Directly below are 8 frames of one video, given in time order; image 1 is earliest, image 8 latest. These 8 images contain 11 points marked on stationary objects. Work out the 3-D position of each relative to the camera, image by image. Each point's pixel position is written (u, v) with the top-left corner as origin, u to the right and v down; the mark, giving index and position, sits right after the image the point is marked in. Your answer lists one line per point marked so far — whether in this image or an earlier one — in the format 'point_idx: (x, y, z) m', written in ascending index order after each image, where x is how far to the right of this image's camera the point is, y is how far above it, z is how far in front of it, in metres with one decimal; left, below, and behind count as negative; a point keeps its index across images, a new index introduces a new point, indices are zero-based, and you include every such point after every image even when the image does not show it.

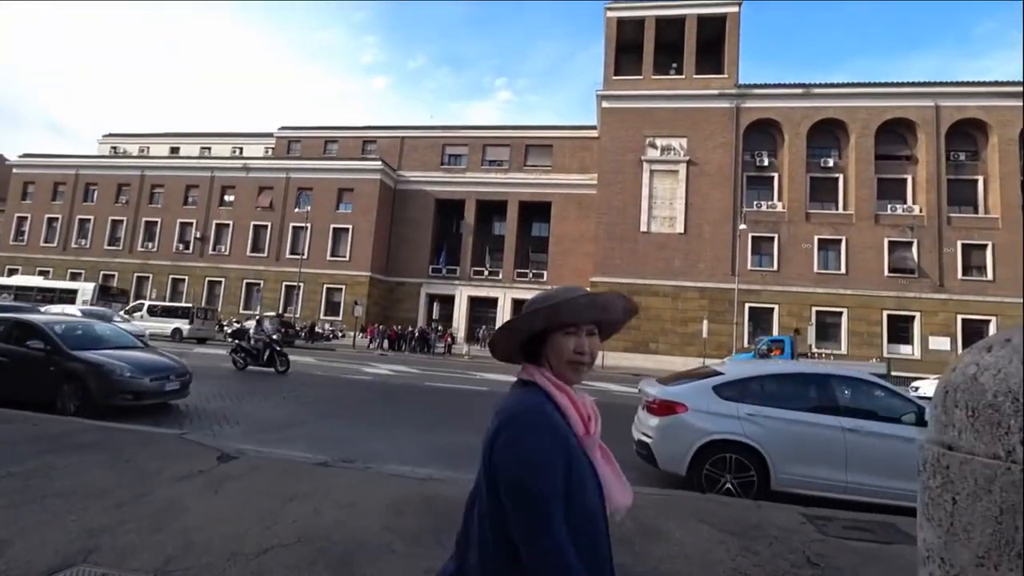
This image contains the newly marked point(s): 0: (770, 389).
0: (+3.8, -1.5, +7.6) m
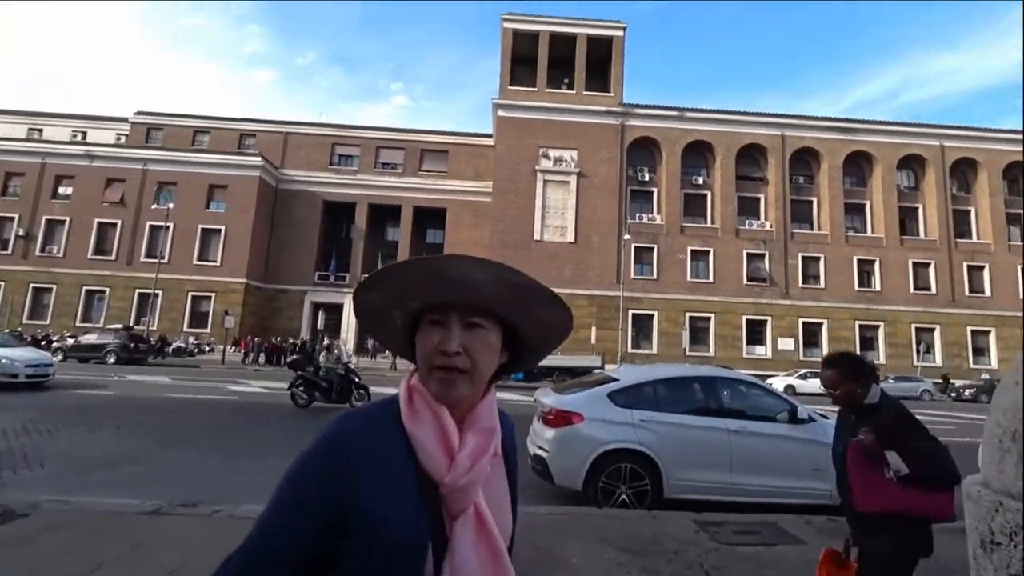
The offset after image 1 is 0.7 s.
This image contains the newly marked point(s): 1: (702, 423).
0: (+2.2, -1.6, +7.7) m
1: (+2.7, -1.9, +7.4) m
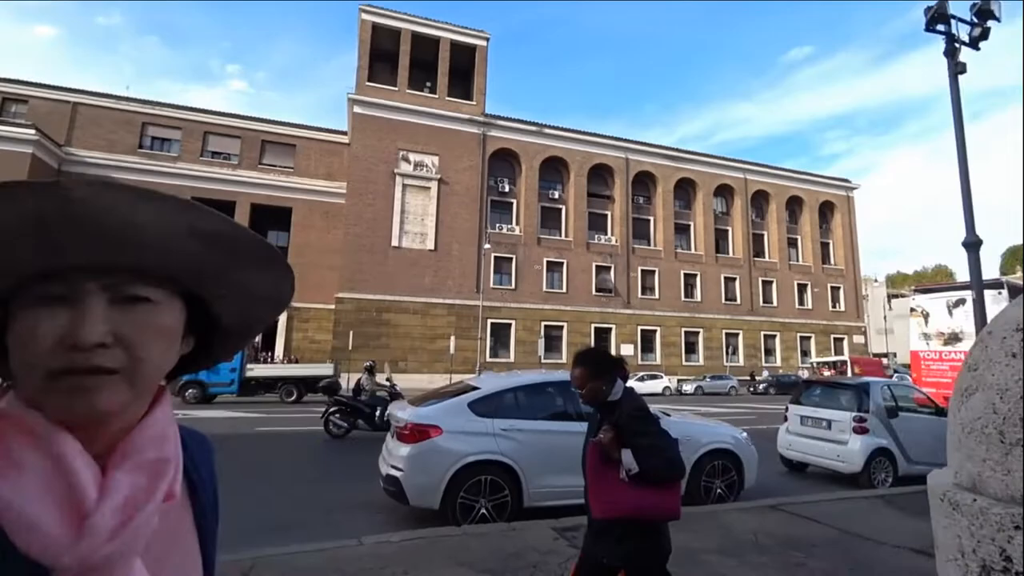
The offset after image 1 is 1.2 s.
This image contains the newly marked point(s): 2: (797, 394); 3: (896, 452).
0: (+0.1, -1.6, +7.5) m
1: (+0.7, -2.0, +7.3) m
2: (+5.3, -2.0, +9.6) m
3: (+6.2, -2.6, +8.3) m
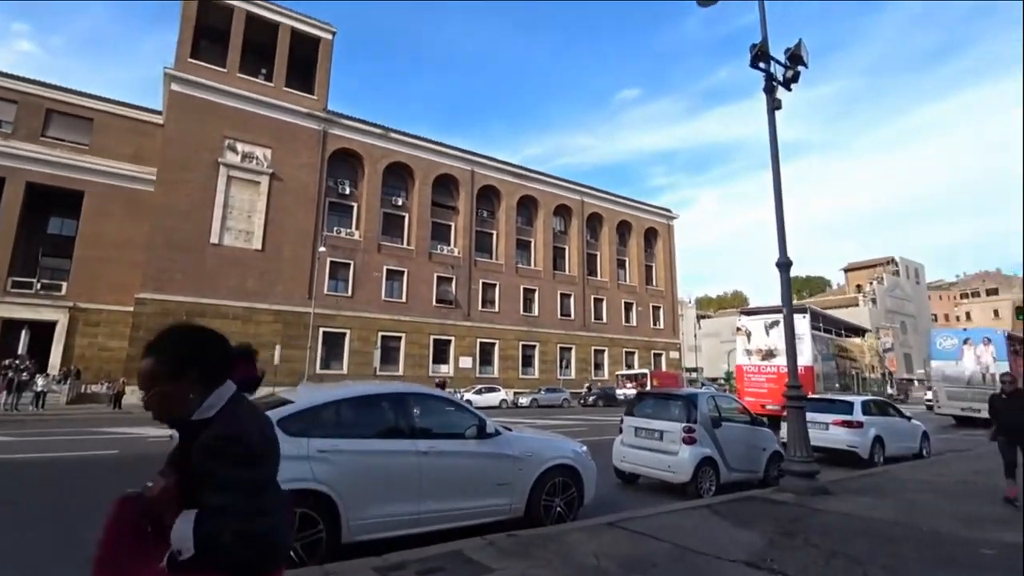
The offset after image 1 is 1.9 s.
0: (-2.0, -1.5, +6.1) m
1: (-1.5, -1.9, +6.1) m
2: (+2.2, -2.2, +9.7) m
3: (+3.4, -2.9, +8.7) m
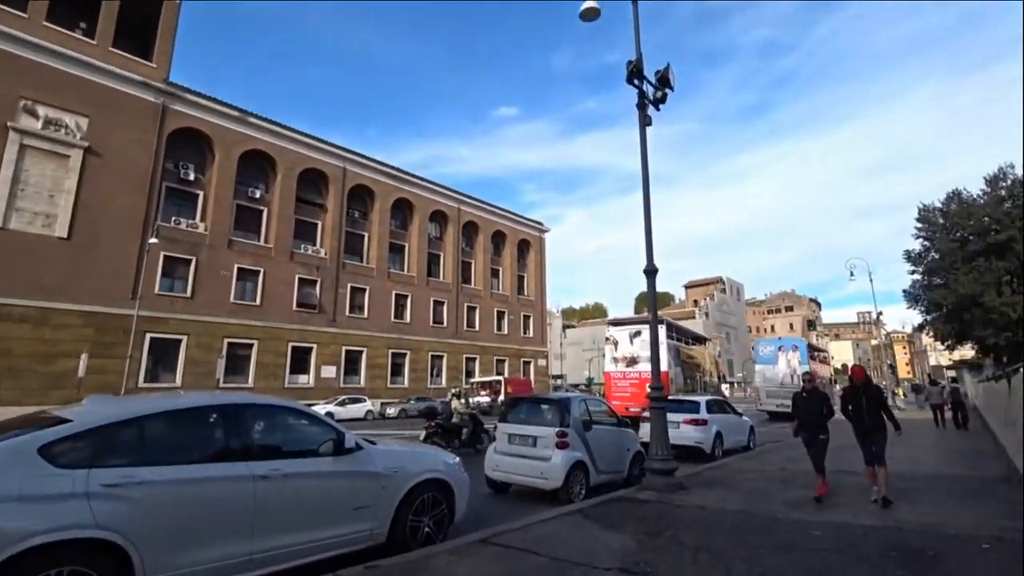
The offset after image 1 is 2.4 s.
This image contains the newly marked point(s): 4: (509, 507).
0: (-3.4, -1.4, +4.9) m
1: (-2.9, -1.8, +5.0) m
2: (-0.1, -2.2, +9.3) m
3: (+1.3, -3.0, +8.7) m
4: (0.0, -3.6, +8.6) m
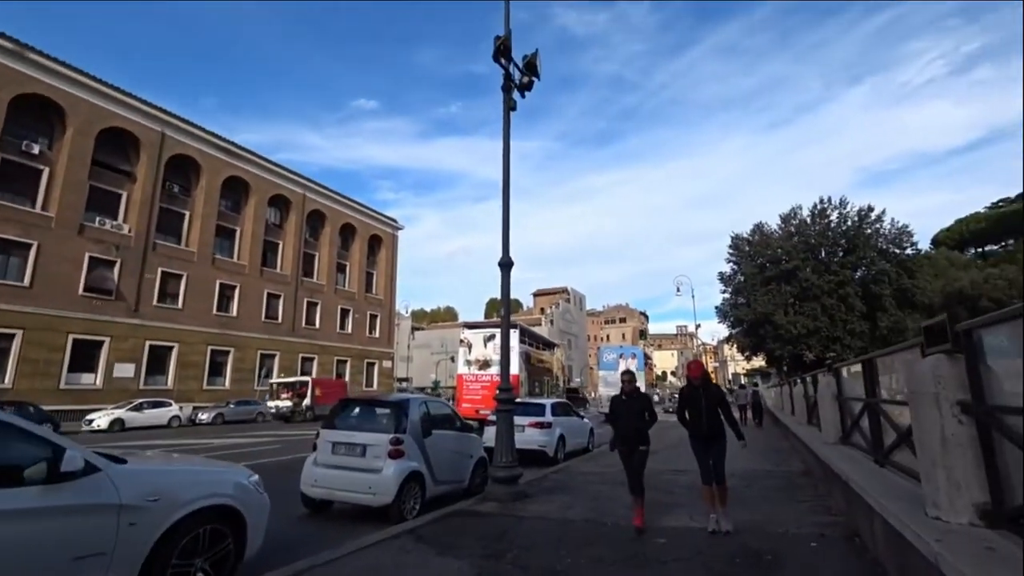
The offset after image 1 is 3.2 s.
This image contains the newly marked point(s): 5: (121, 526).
0: (-4.6, -1.0, +2.7) m
1: (-4.2, -1.4, +3.0) m
2: (-2.8, -1.9, +7.9) m
3: (-1.3, -2.7, +7.6) m
4: (-2.5, -3.3, +7.1) m
5: (-3.3, -2.0, +4.4) m
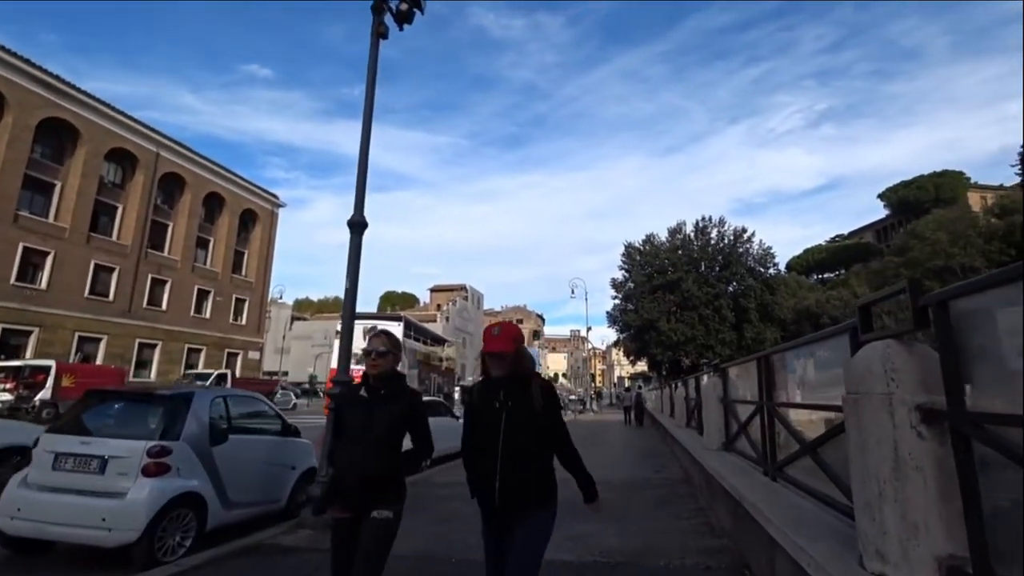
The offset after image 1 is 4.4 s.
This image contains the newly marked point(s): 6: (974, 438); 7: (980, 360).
0: (-5.4, -0.3, +0.3) m
1: (-5.0, -0.7, +0.6) m
2: (-4.6, -1.3, +5.7) m
3: (-3.2, -2.2, +5.7) m
4: (-4.4, -2.8, +5.0) m
5: (-4.5, -1.4, +2.2) m
6: (+1.8, -0.6, +2.0) m
7: (+1.8, -0.3, +2.0) m
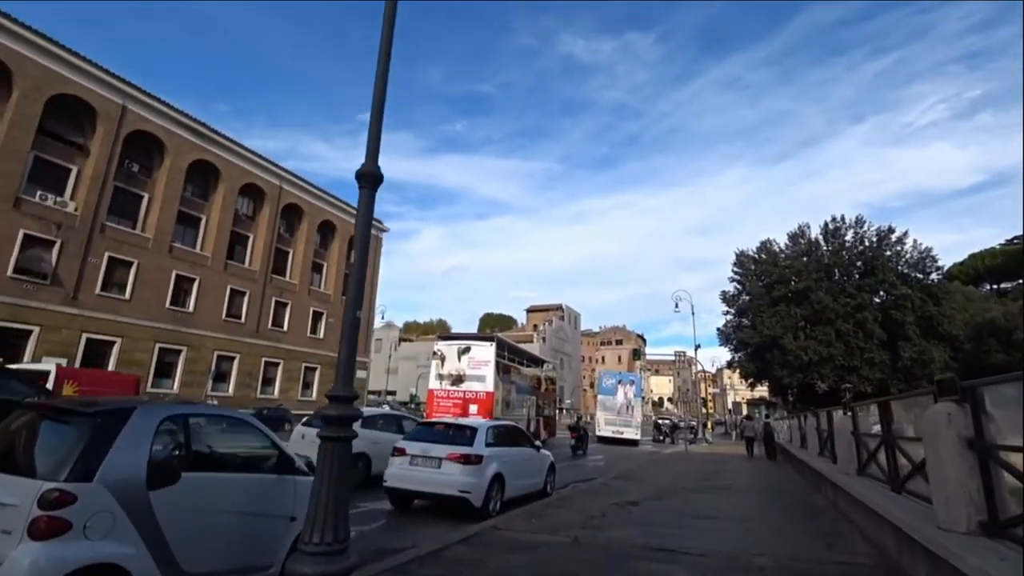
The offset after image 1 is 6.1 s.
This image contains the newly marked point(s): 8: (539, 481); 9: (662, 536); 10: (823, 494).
0: (-5.8, +0.1, -1.1) m
1: (-5.4, -0.3, -0.8) m
2: (-4.1, -1.1, +4.1) m
3: (-2.6, -2.0, +3.7) m
4: (-3.9, -2.5, +3.2) m
5: (-4.6, -1.0, +0.6) m
6: (+1.6, -0.1, -0.7) m
7: (+1.6, +0.2, -0.8) m
8: (+0.6, -3.8, +10.3) m
9: (+2.2, -3.5, +7.4) m
10: (+6.9, -4.6, +11.7) m
